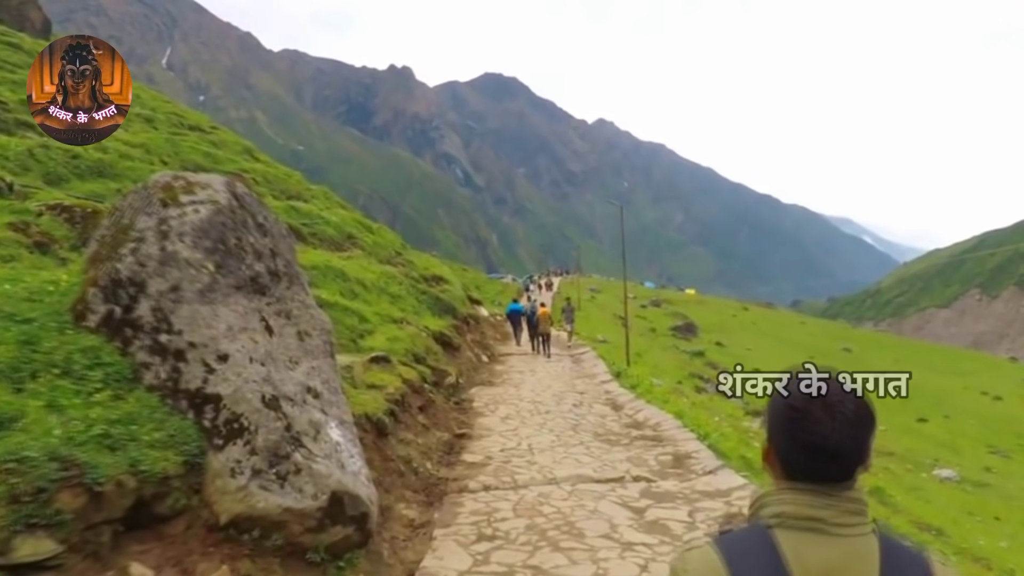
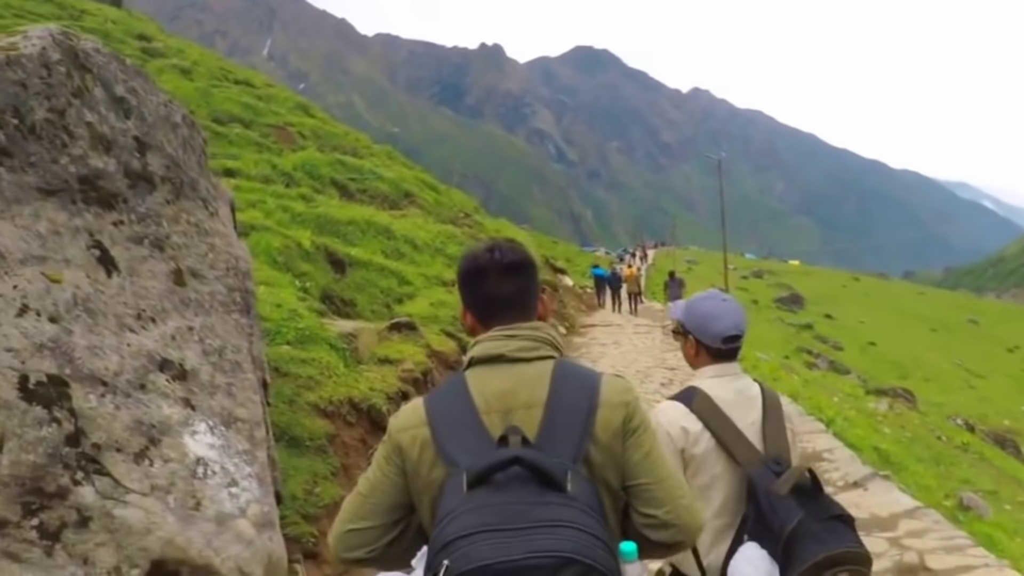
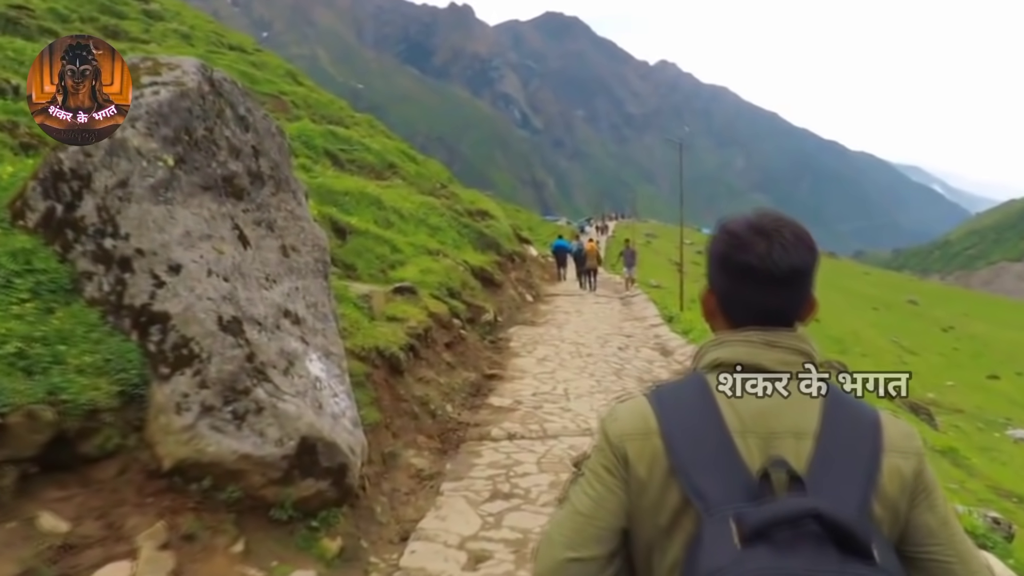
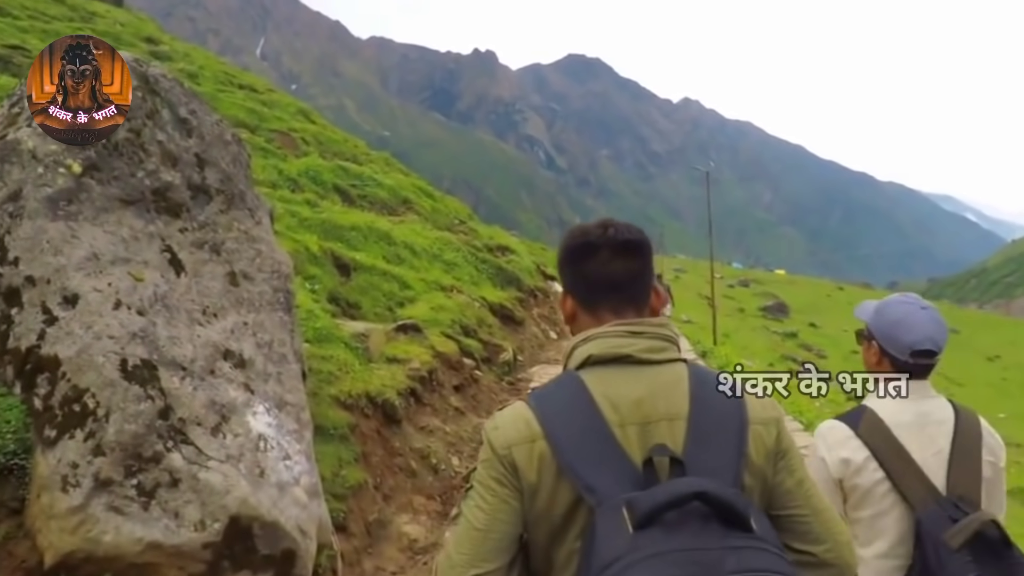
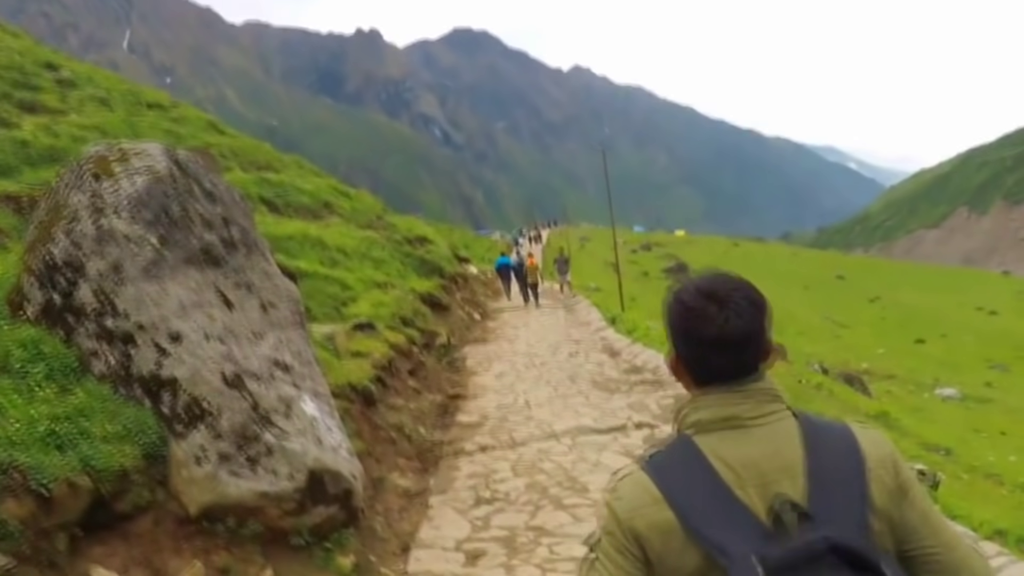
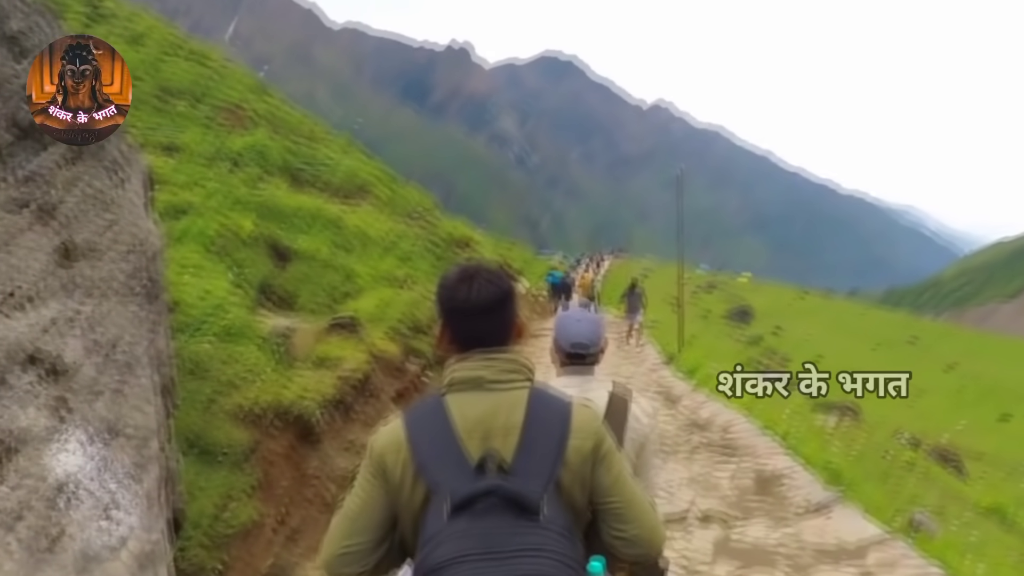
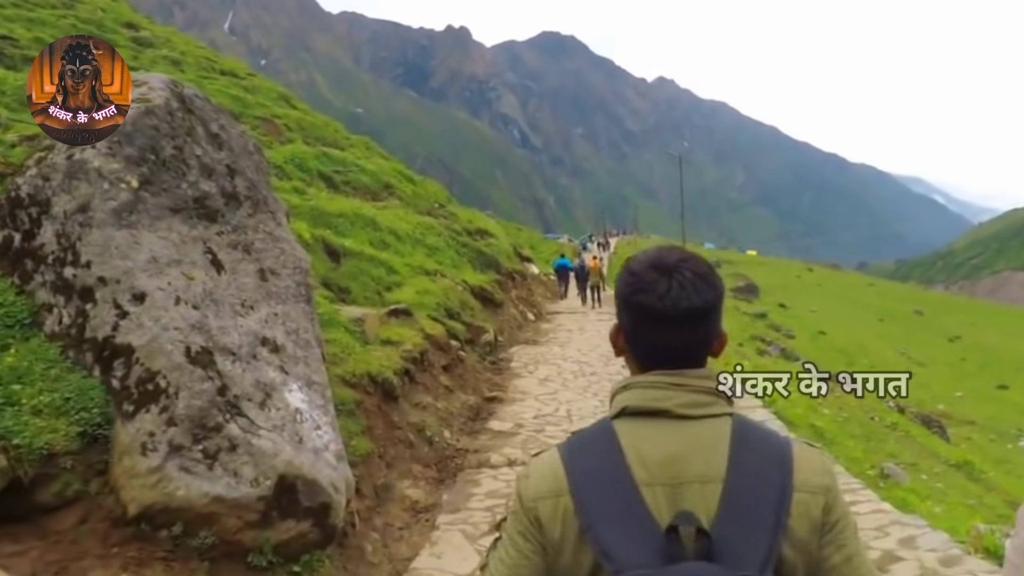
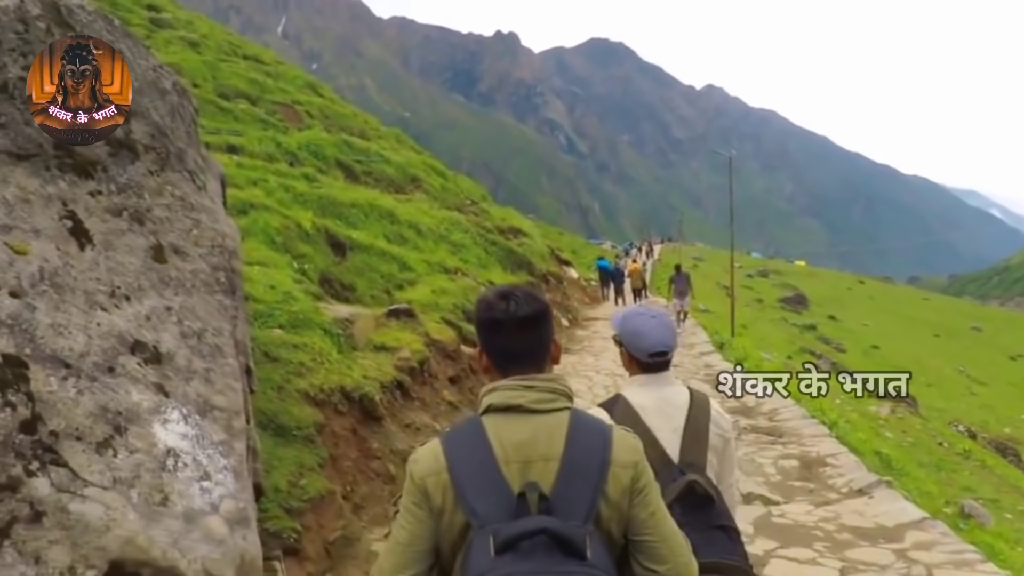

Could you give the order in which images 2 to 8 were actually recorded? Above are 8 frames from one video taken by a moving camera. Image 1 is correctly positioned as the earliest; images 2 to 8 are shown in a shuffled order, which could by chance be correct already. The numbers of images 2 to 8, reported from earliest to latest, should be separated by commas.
5, 3, 7, 4, 2, 8, 6
